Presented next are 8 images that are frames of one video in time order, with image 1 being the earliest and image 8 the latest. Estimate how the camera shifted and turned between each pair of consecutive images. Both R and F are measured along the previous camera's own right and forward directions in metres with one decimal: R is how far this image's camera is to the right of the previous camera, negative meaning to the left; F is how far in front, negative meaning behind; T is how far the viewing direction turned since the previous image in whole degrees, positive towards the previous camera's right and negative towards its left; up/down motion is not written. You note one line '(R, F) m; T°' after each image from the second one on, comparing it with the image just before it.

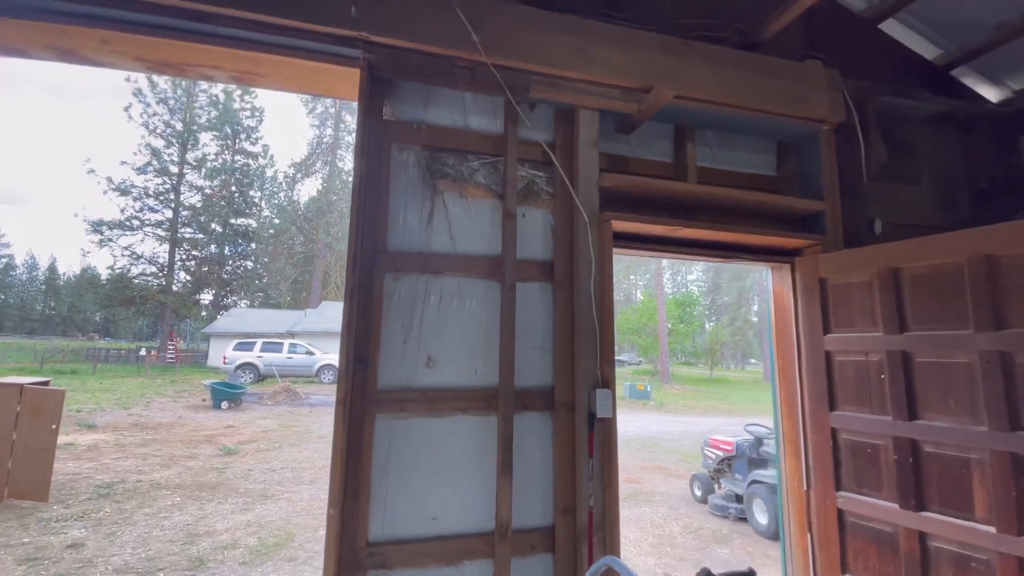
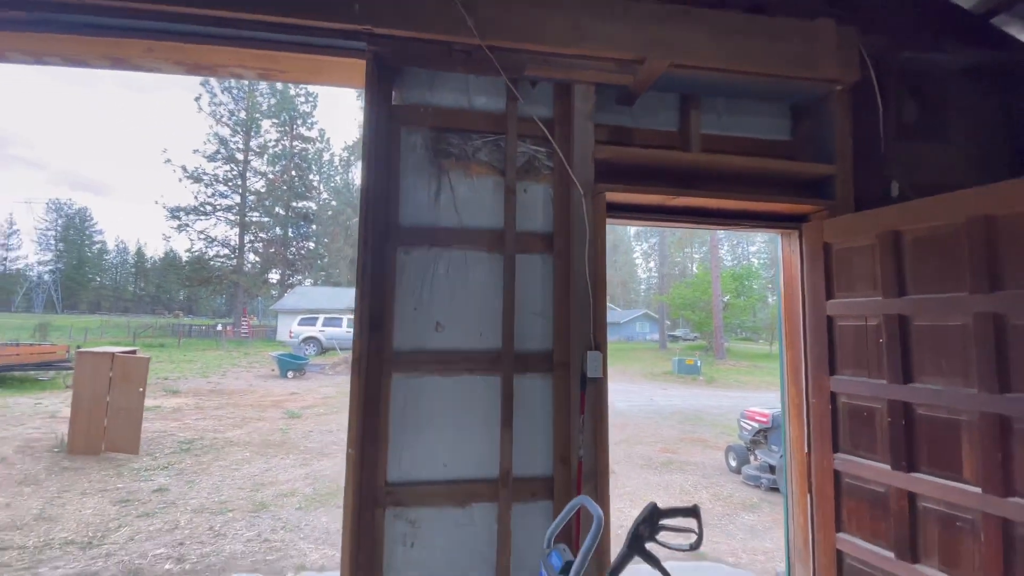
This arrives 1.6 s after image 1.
(+0.2, -0.1) m; -6°
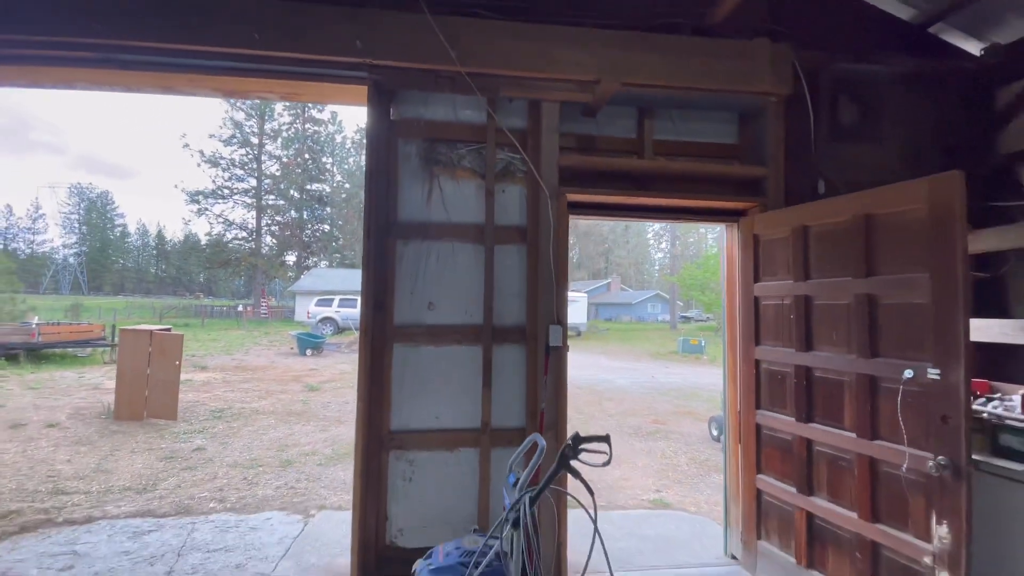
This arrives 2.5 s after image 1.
(+0.2, -0.4) m; -2°
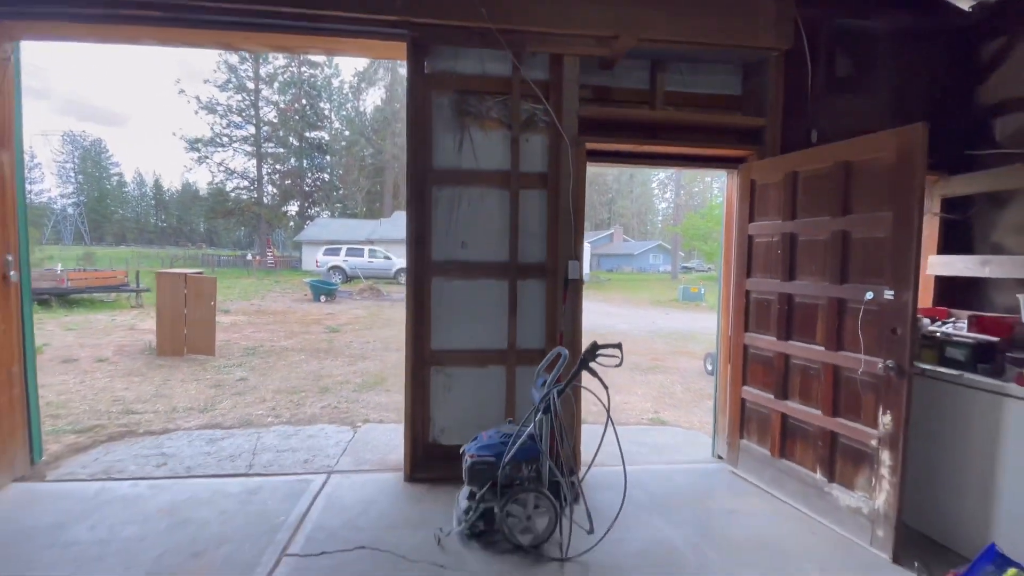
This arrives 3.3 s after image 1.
(-0.1, -0.4) m; 0°
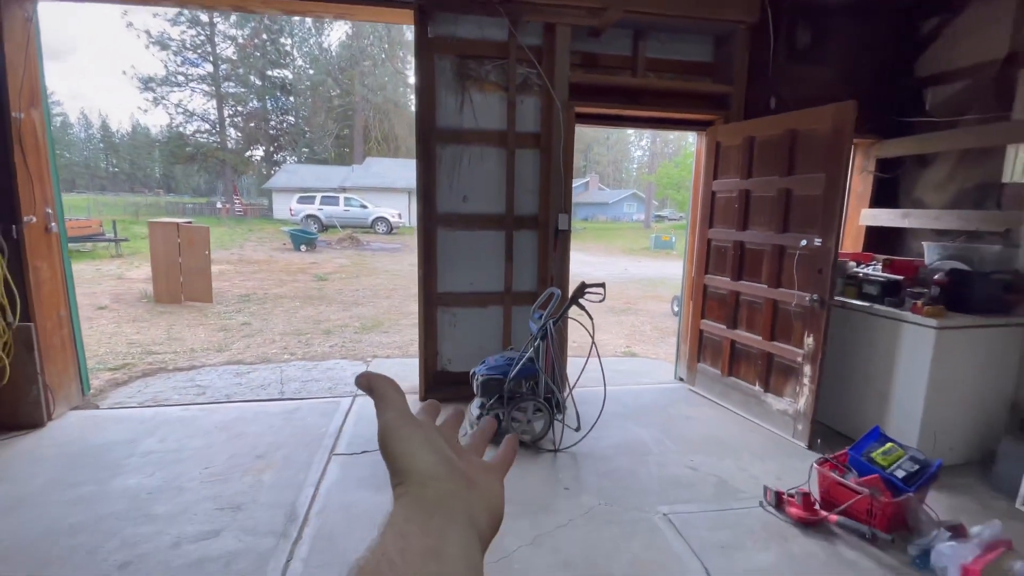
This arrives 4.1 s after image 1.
(-0.2, -0.4) m; +3°
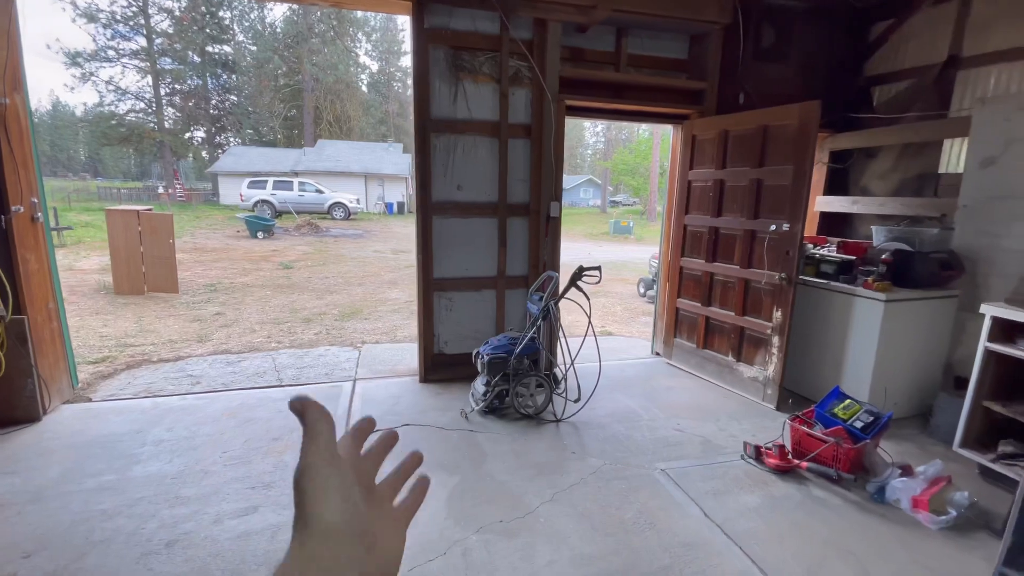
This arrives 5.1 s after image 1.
(-0.3, -0.2) m; +5°
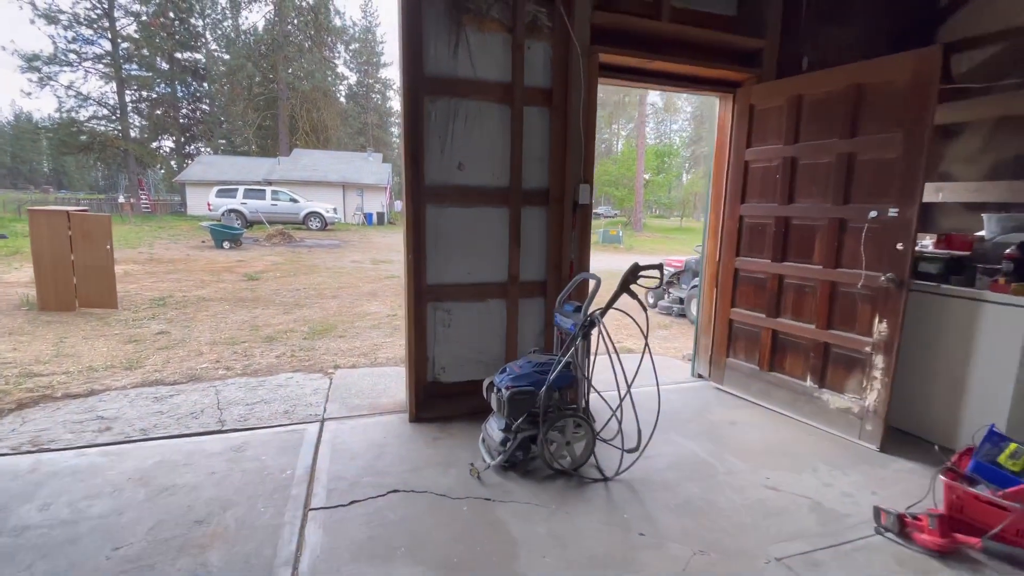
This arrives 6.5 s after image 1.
(-0.2, +0.8) m; +2°
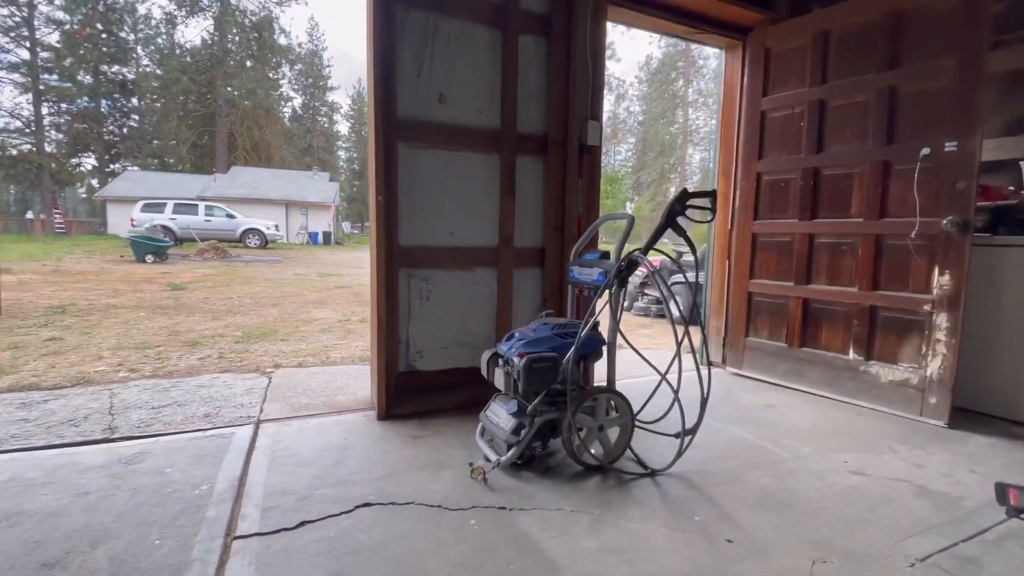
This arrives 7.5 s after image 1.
(-0.2, +0.6) m; +6°
